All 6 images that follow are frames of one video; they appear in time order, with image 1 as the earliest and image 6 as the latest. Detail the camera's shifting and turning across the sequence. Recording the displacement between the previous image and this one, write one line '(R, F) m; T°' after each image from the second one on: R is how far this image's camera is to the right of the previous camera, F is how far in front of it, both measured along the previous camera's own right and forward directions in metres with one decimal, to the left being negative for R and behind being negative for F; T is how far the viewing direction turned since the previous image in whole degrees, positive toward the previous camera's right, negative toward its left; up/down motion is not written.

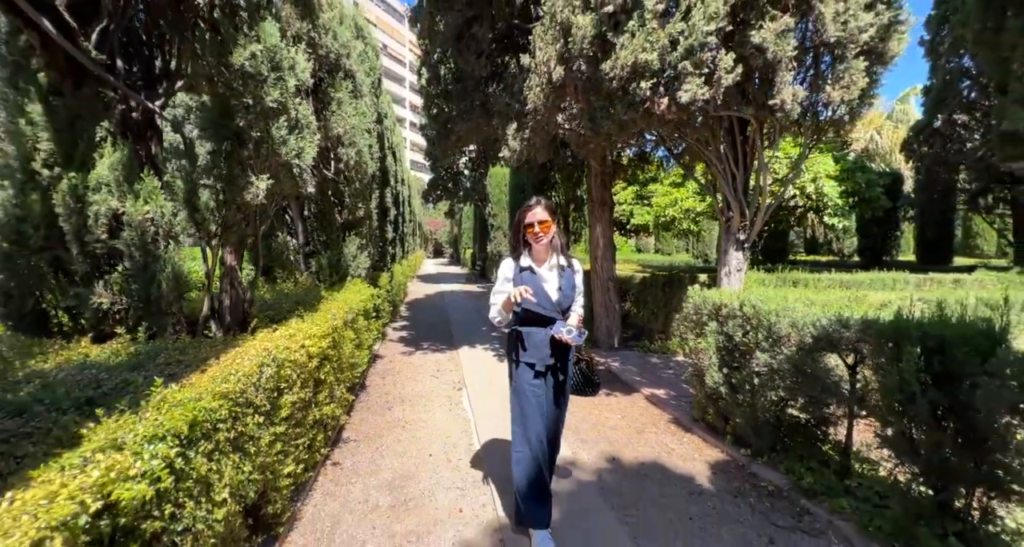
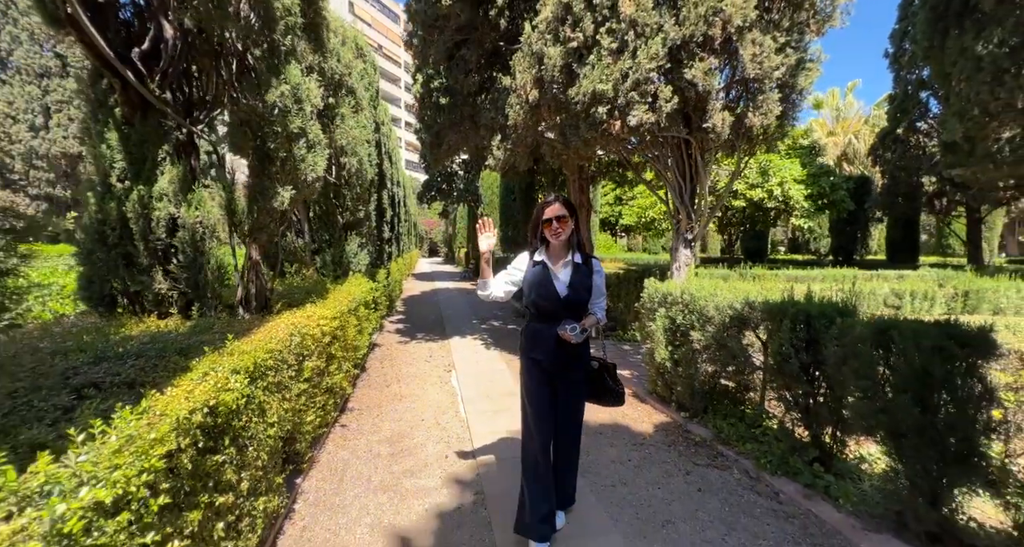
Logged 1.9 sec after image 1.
(+0.2, -0.7) m; +1°
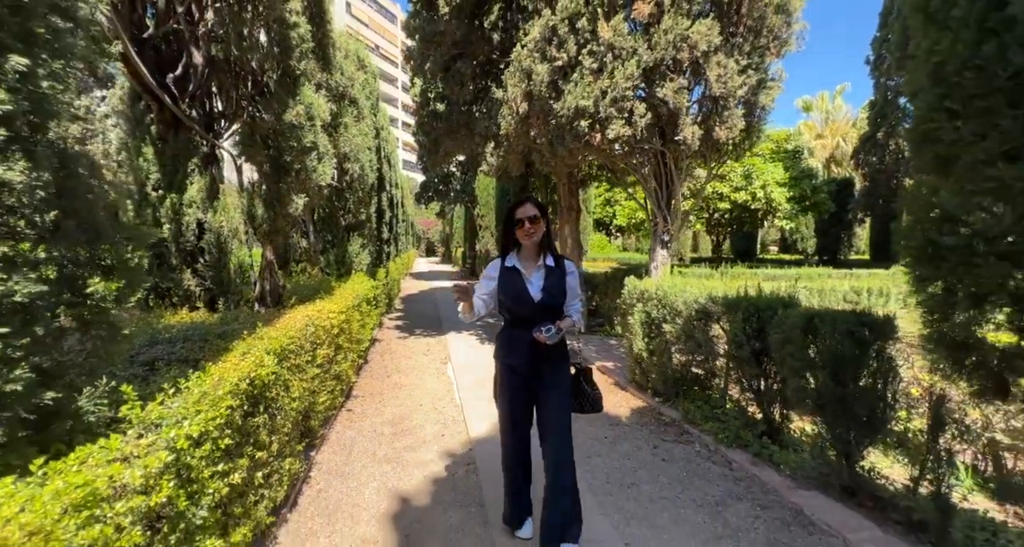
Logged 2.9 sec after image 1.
(+0.1, -0.5) m; 0°
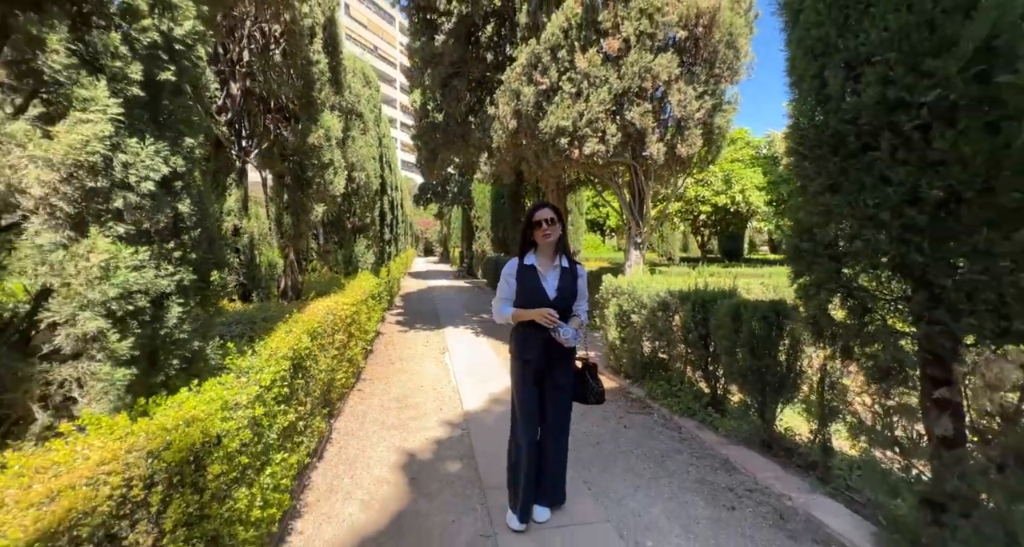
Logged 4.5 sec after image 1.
(+0.1, -0.7) m; 0°
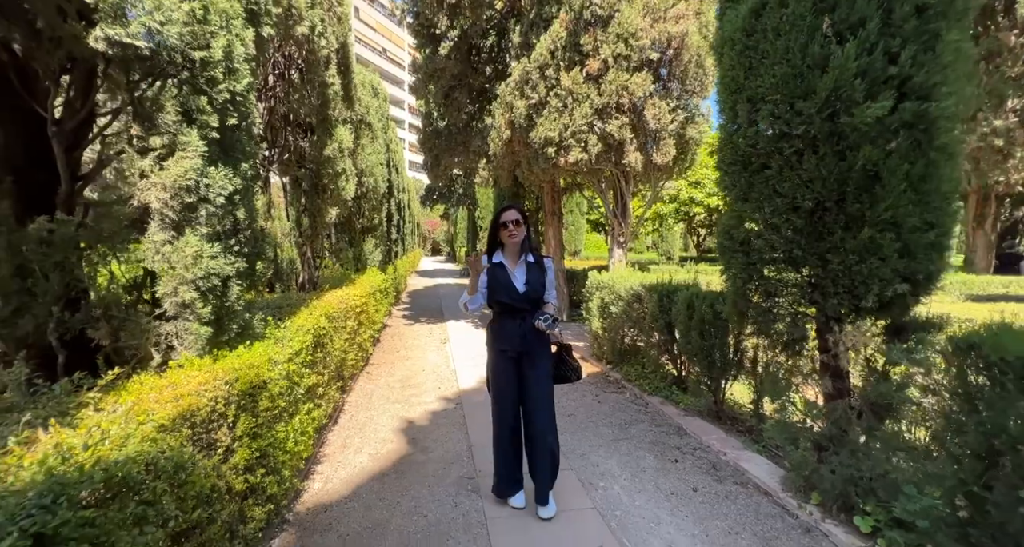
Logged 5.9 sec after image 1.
(+0.2, -0.6) m; -1°
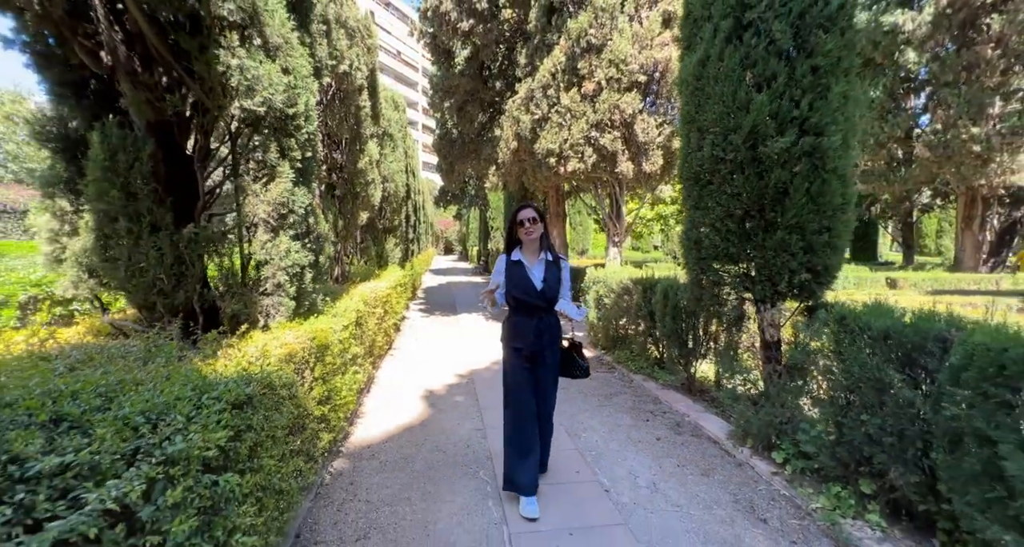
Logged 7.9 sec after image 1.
(+0.1, -0.8) m; -2°
